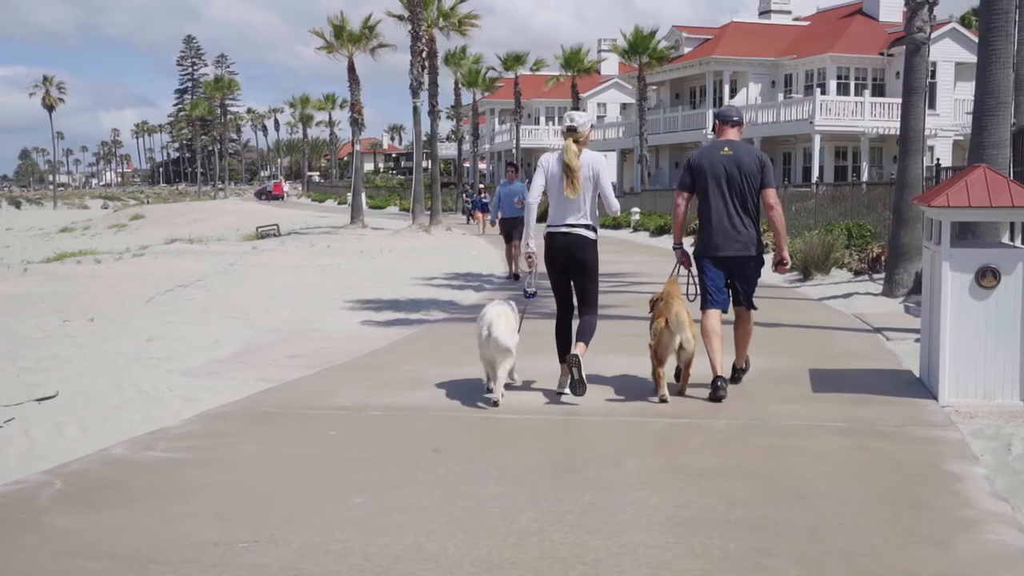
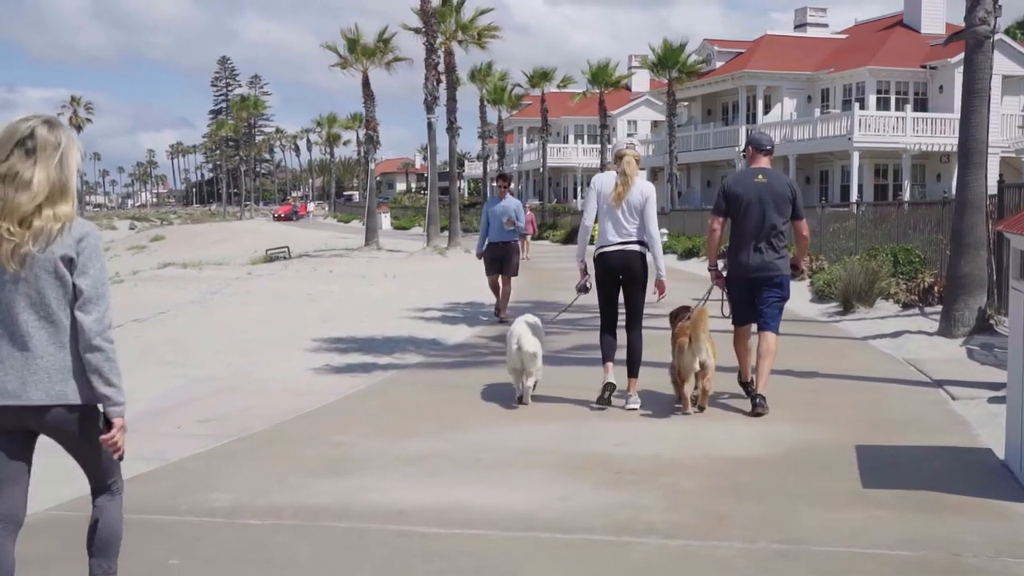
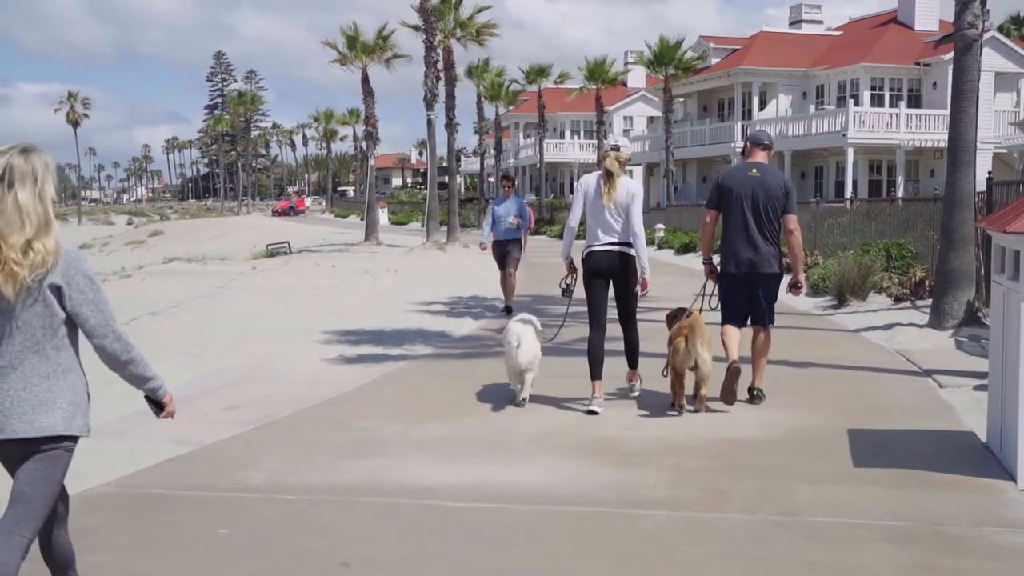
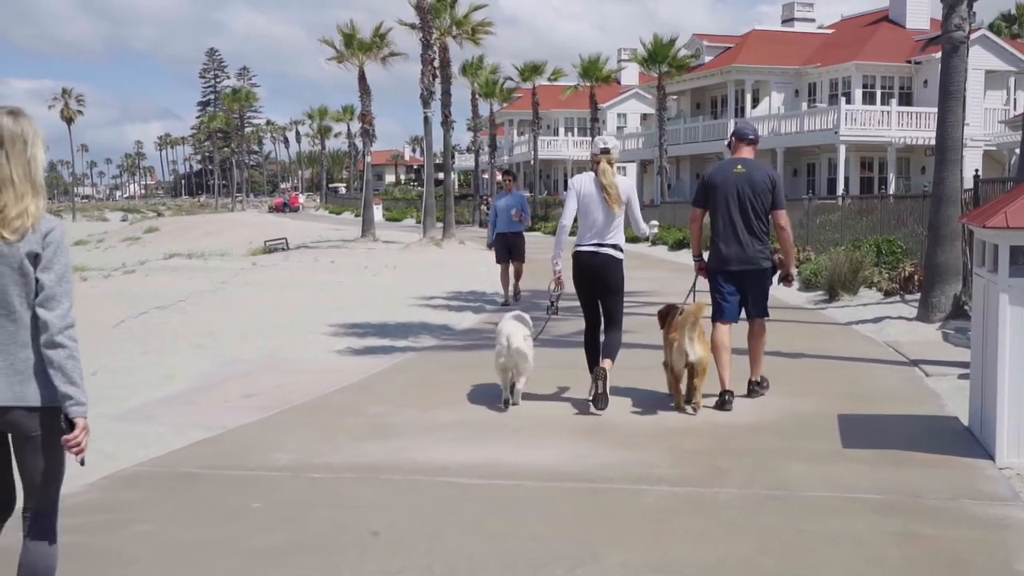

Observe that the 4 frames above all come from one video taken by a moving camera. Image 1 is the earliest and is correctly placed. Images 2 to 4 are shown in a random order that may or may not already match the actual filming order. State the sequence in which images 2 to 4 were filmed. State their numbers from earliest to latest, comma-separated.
4, 3, 2
